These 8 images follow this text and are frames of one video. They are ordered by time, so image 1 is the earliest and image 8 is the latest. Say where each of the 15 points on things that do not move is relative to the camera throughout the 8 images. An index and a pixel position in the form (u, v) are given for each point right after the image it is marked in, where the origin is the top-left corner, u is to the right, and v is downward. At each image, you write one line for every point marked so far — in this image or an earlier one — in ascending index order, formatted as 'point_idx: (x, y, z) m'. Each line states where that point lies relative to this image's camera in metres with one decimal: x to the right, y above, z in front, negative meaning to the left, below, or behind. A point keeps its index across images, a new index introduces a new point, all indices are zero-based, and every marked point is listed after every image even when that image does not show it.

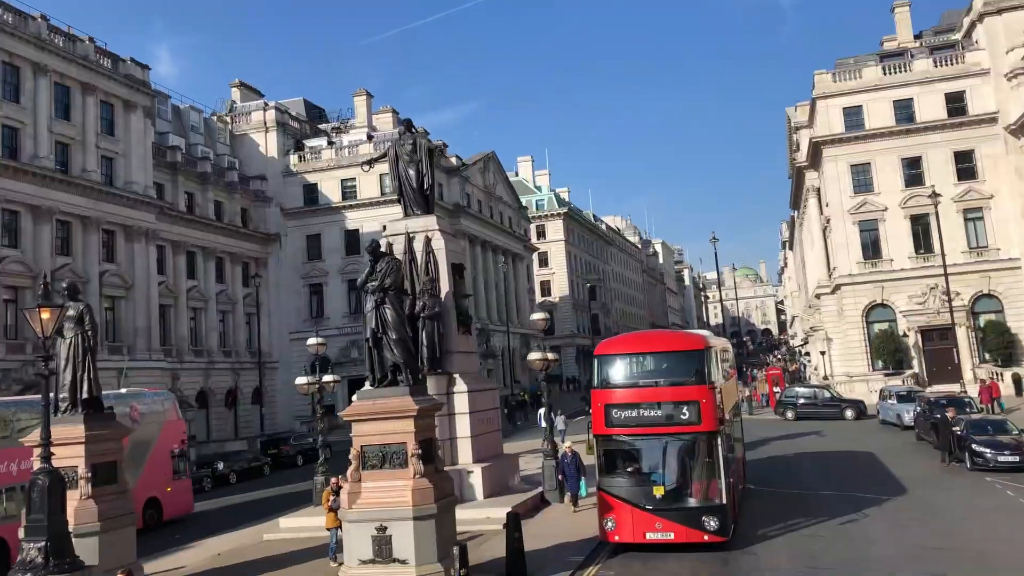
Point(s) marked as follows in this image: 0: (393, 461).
0: (-1.7, -2.4, +10.8) m
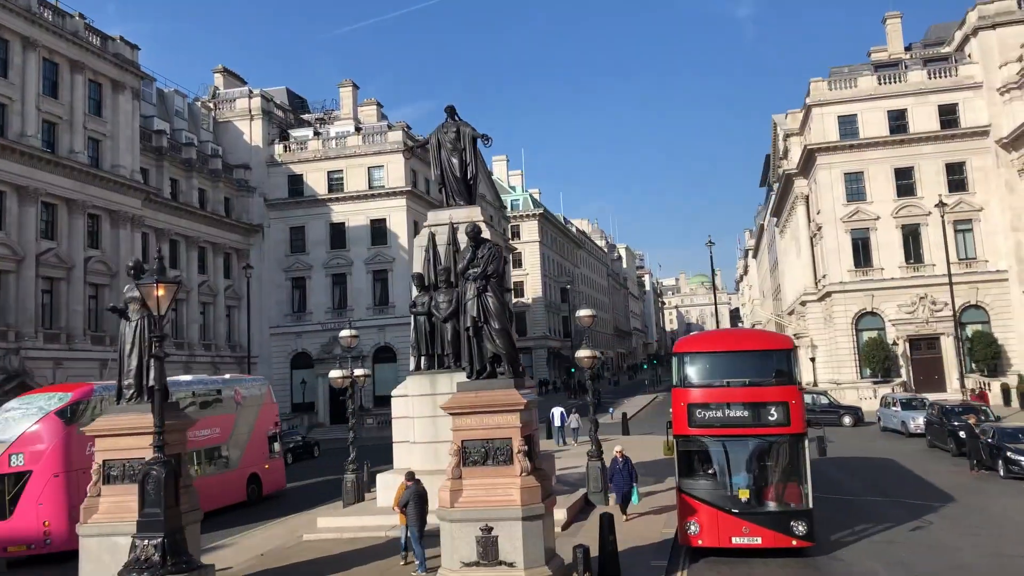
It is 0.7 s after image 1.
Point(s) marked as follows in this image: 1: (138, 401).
0: (-0.2, -2.3, +10.2) m
1: (-5.5, -1.7, +11.3) m
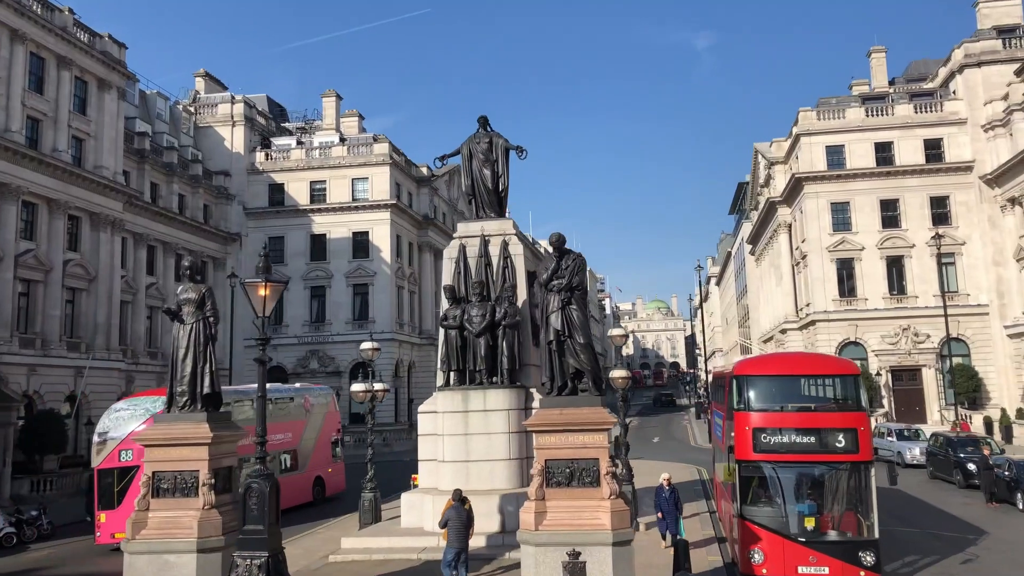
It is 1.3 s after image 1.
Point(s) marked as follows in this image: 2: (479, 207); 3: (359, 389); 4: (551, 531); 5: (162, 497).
0: (+0.9, -2.4, +9.7) m
1: (-4.4, -1.7, +10.6) m
2: (-0.9, +2.1, +19.7) m
3: (-3.8, -2.5, +19.0) m
4: (+0.5, -3.0, +9.5) m
5: (-4.7, -2.8, +10.2) m
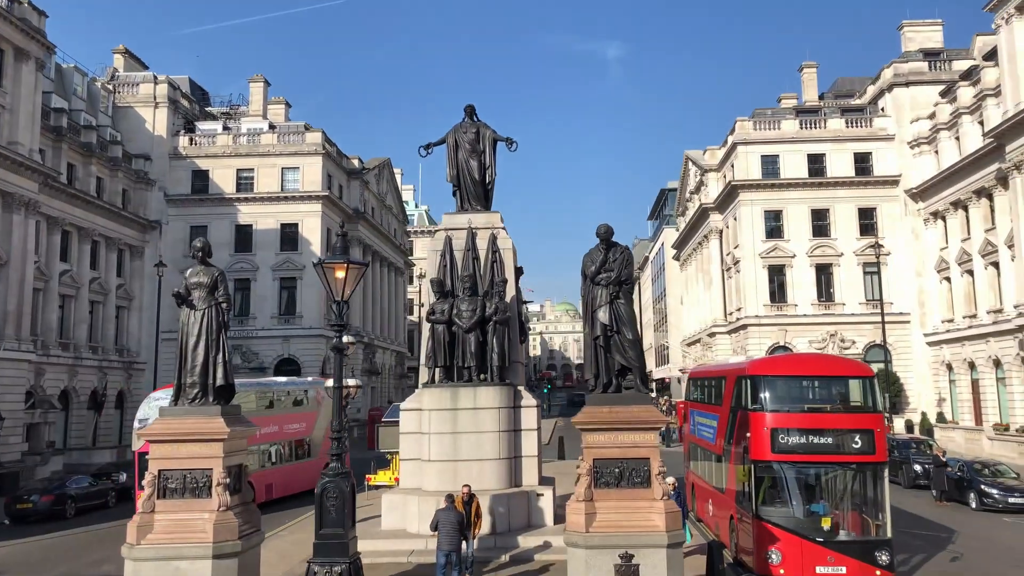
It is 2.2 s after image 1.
0: (+1.5, -2.3, +9.4) m
1: (-3.9, -1.4, +9.6) m
2: (-1.2, +2.3, +19.0) m
3: (-4.2, -2.3, +18.1) m
4: (+1.1, -2.9, +9.0) m
5: (-4.2, -2.6, +9.3) m
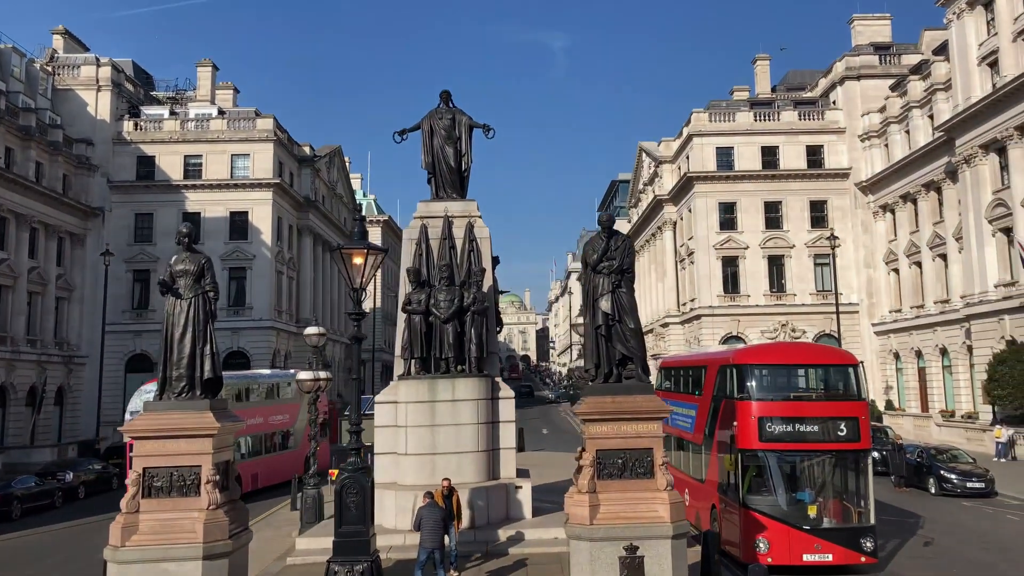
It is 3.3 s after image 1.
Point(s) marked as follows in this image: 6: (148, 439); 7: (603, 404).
0: (+1.5, -2.2, +9.3) m
1: (-3.9, -1.3, +9.2) m
2: (-1.8, +2.5, +18.7) m
3: (-4.7, -2.0, +17.6) m
4: (+1.1, -2.8, +8.9) m
5: (-4.1, -2.4, +8.8) m
6: (-4.2, -1.7, +8.8) m
7: (+1.1, -1.4, +9.3) m
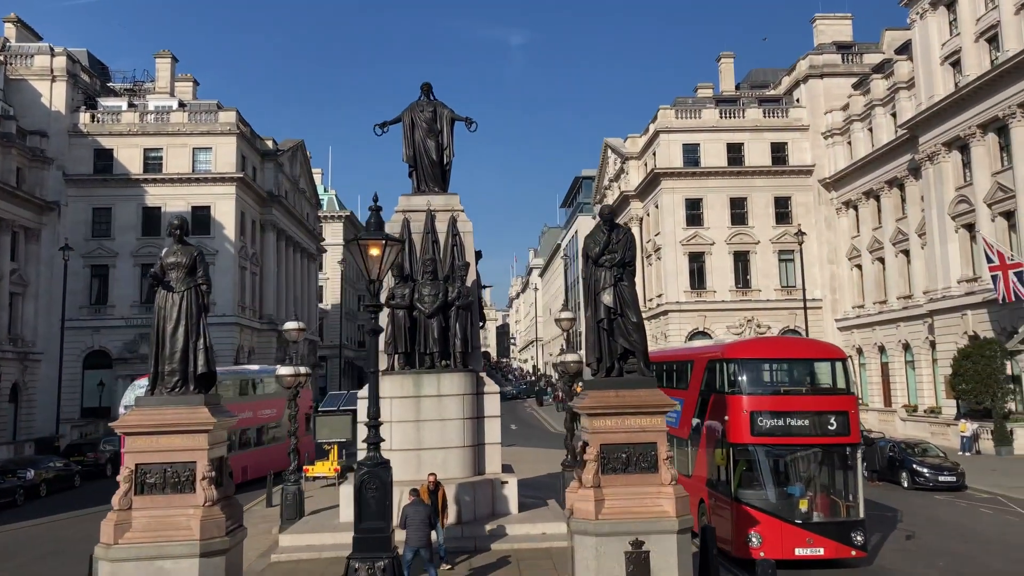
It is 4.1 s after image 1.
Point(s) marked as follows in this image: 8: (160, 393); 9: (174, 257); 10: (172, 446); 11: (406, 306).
0: (+1.6, -2.1, +9.2) m
1: (-3.8, -1.2, +8.8) m
2: (-2.2, +2.7, +18.5) m
3: (-5.1, -1.9, +17.3) m
4: (+1.2, -2.7, +8.9) m
5: (-4.0, -2.3, +8.5) m
6: (-4.1, -1.7, +8.5) m
7: (+1.2, -1.3, +9.3) m
8: (-4.1, -1.2, +8.8) m
9: (-4.0, +0.4, +9.1) m
10: (-3.8, -1.8, +8.5) m
11: (-2.3, -0.4, +16.5) m
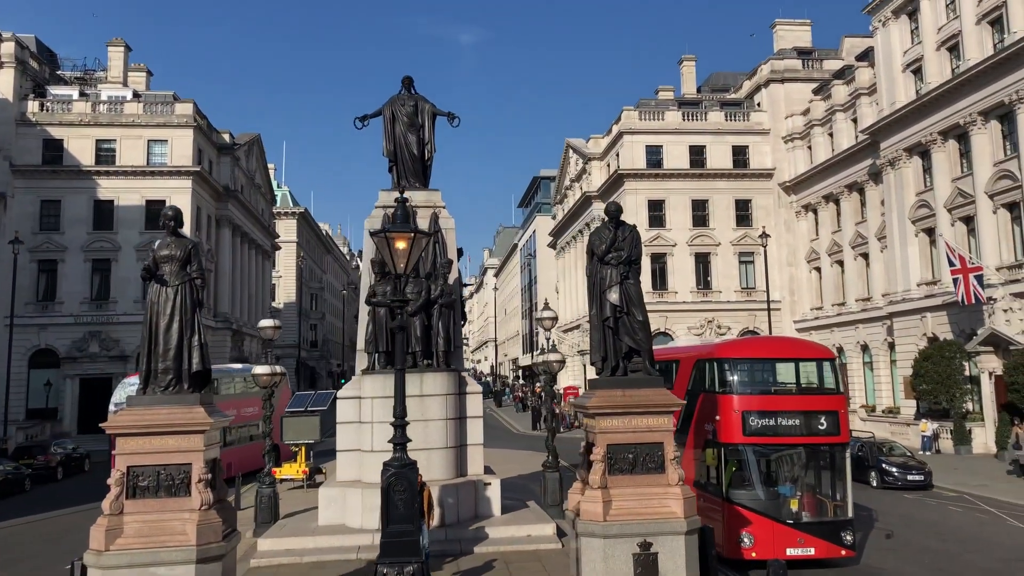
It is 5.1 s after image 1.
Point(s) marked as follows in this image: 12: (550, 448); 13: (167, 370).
0: (+1.6, -2.1, +9.1) m
1: (-3.7, -1.2, +8.4) m
2: (-2.6, +2.7, +18.1) m
3: (-5.5, -1.8, +16.7) m
4: (+1.2, -2.7, +8.7) m
5: (-3.9, -2.3, +8.1) m
6: (-4.0, -1.6, +8.1) m
7: (+1.2, -1.3, +9.1) m
8: (-4.0, -1.1, +8.4) m
9: (-3.9, +0.4, +8.7) m
10: (-3.7, -1.7, +8.1) m
11: (-2.6, -0.3, +16.1) m
12: (+0.9, -3.9, +18.3) m
13: (-3.8, -0.9, +8.4) m
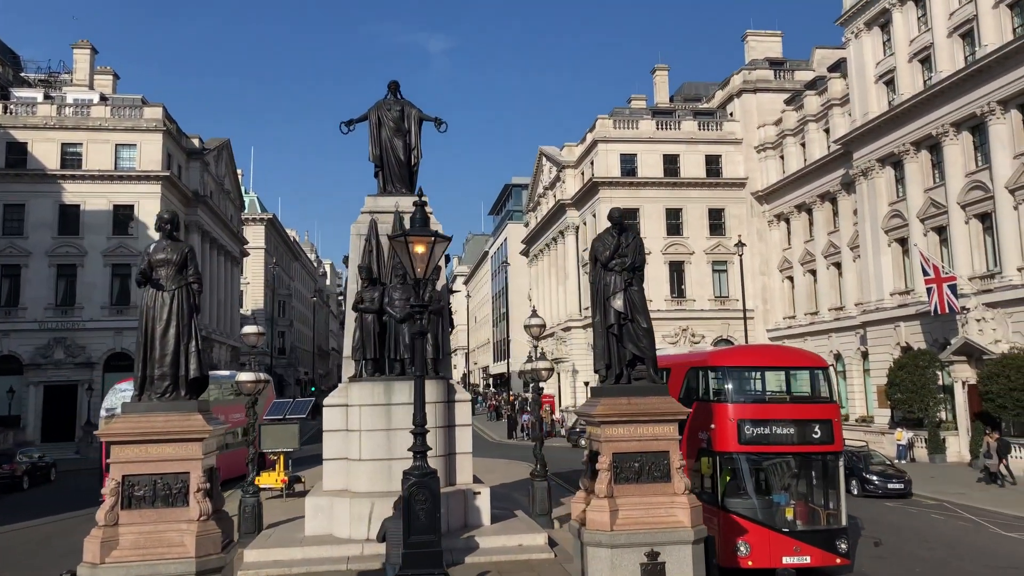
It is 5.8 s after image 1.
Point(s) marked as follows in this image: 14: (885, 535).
0: (+1.7, -2.2, +9.0) m
1: (-3.6, -1.2, +8.2) m
2: (-2.9, +2.6, +17.9) m
3: (-5.7, -2.0, +16.4) m
4: (+1.3, -2.8, +8.6) m
5: (-3.8, -2.3, +7.8) m
6: (-3.9, -1.7, +7.8) m
7: (+1.3, -1.4, +9.1) m
8: (-3.9, -1.2, +8.1) m
9: (-3.8, +0.4, +8.4) m
10: (-3.6, -1.8, +7.8) m
11: (-2.8, -0.5, +15.9) m
12: (+0.6, -4.0, +18.2) m
13: (-3.8, -1.0, +8.2) m
14: (+7.9, -5.2, +16.3) m
